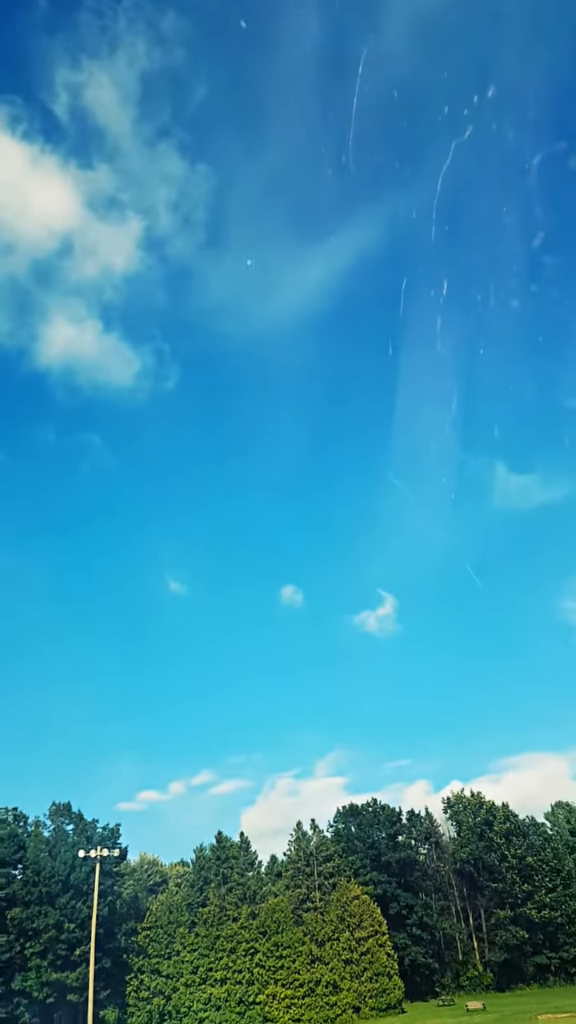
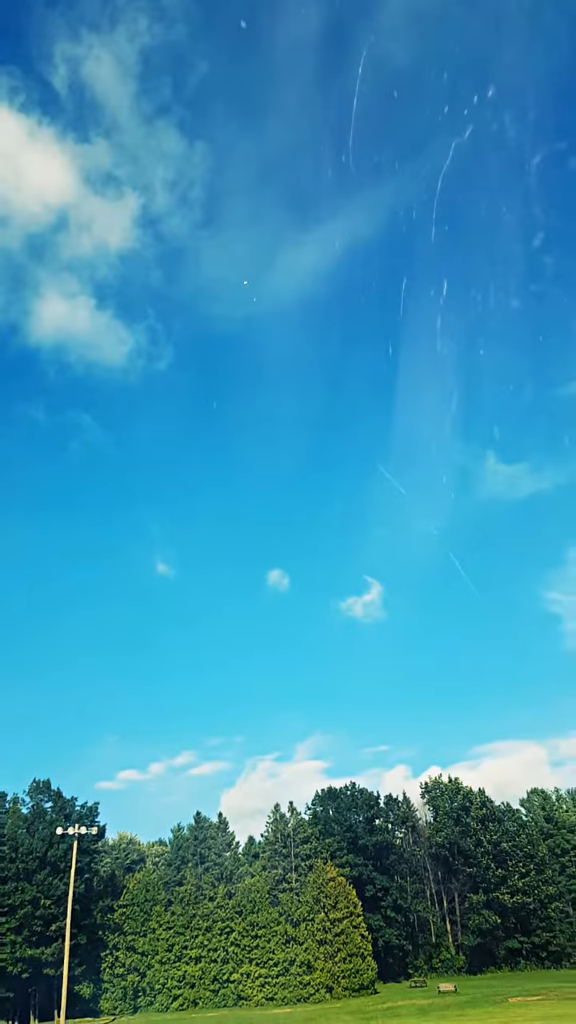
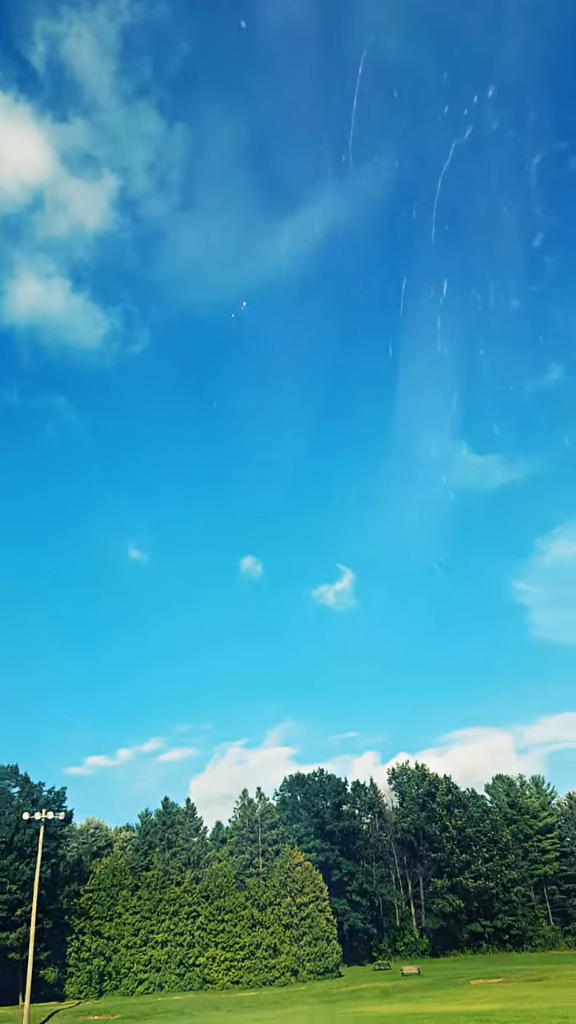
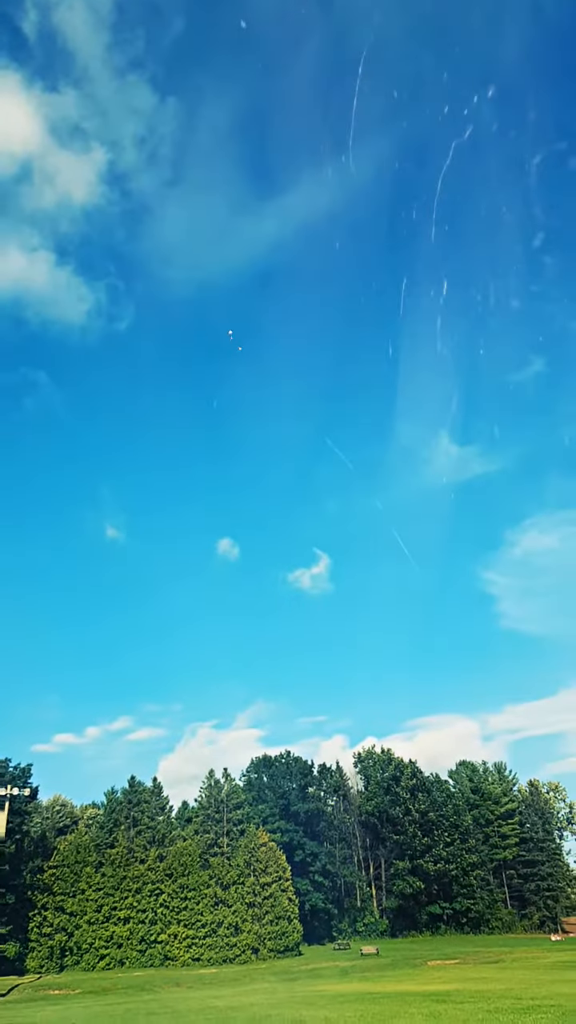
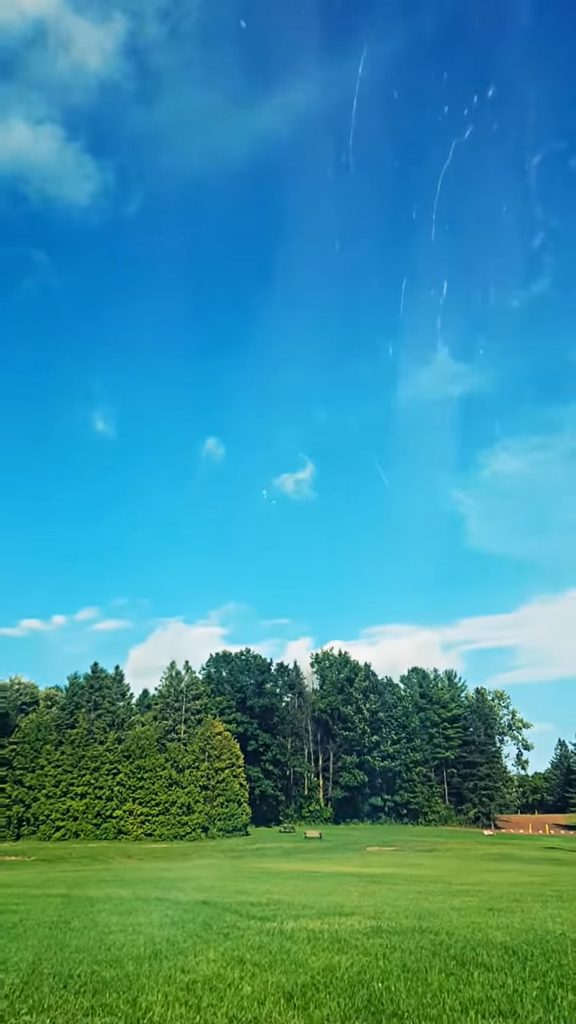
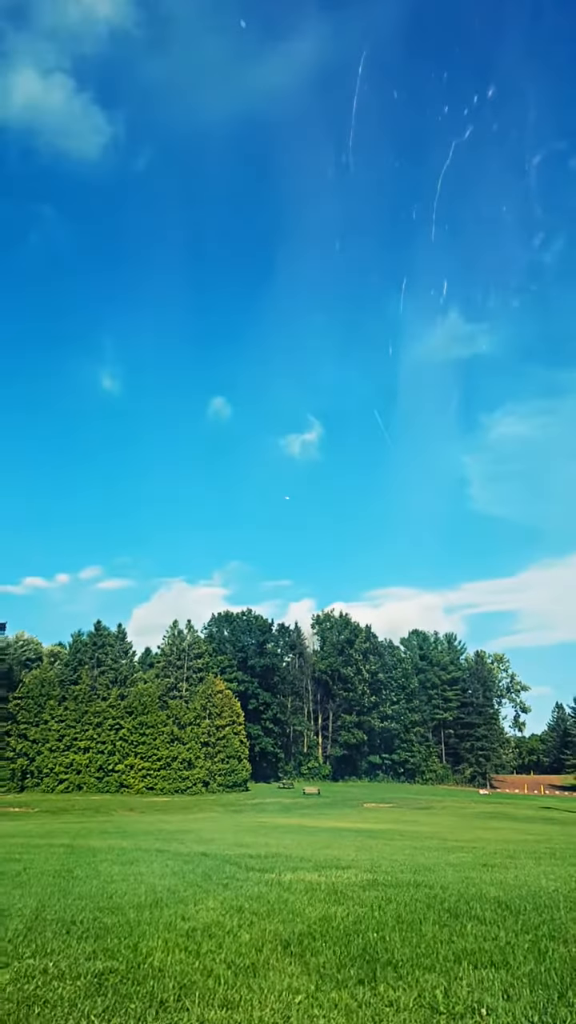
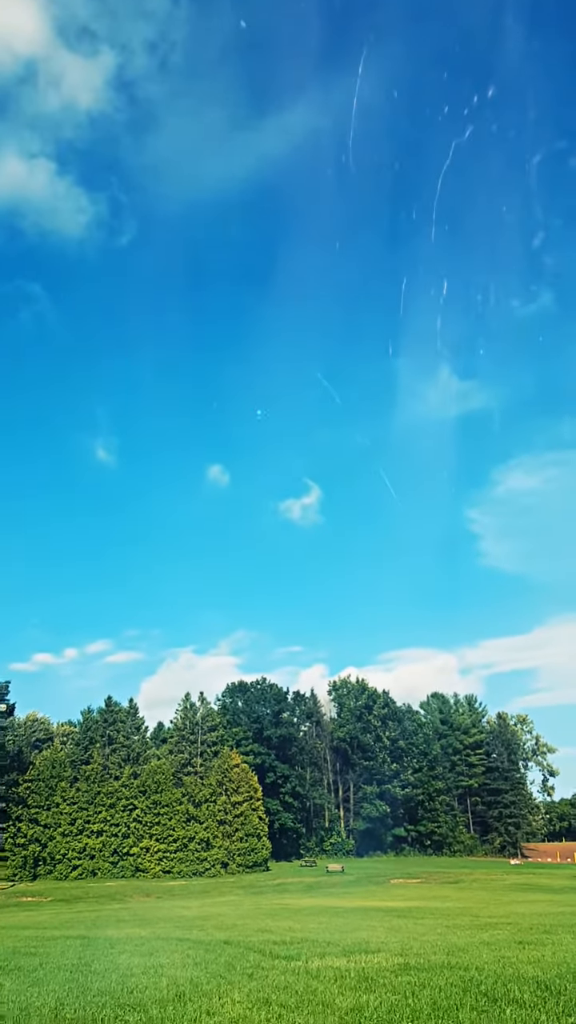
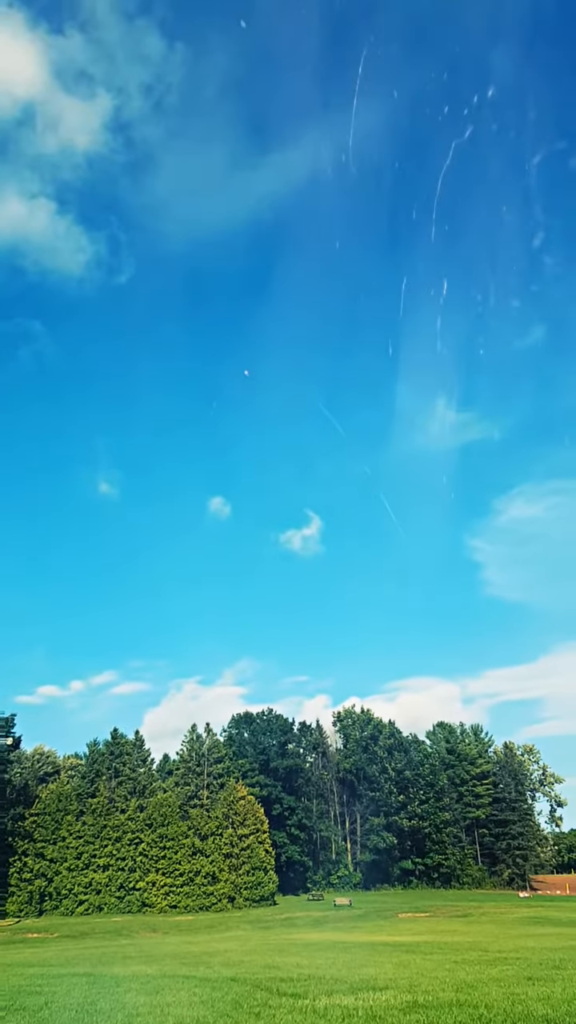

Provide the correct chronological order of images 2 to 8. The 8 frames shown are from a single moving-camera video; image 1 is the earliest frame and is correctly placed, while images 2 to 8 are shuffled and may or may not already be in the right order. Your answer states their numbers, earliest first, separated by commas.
2, 3, 4, 8, 7, 5, 6
